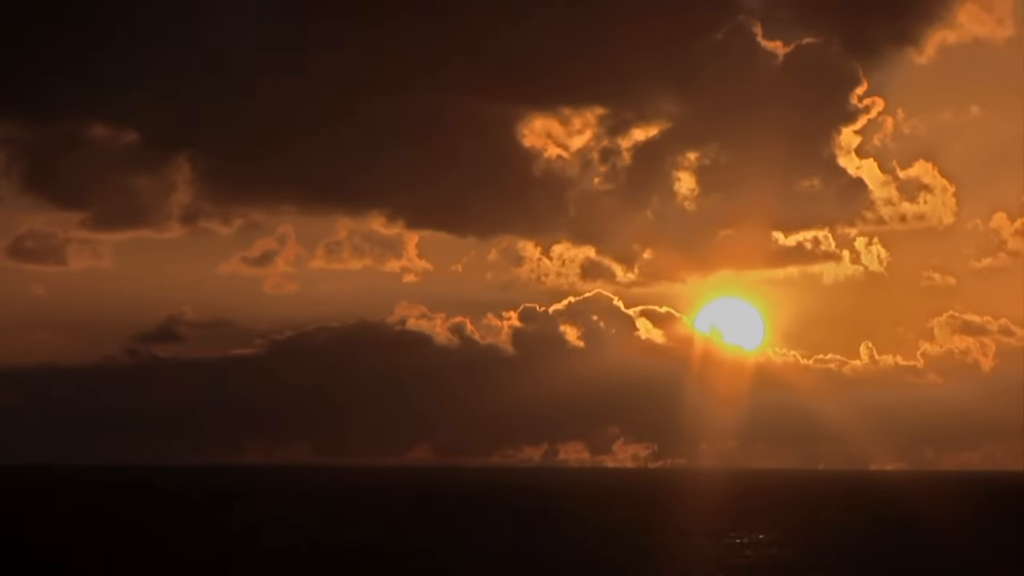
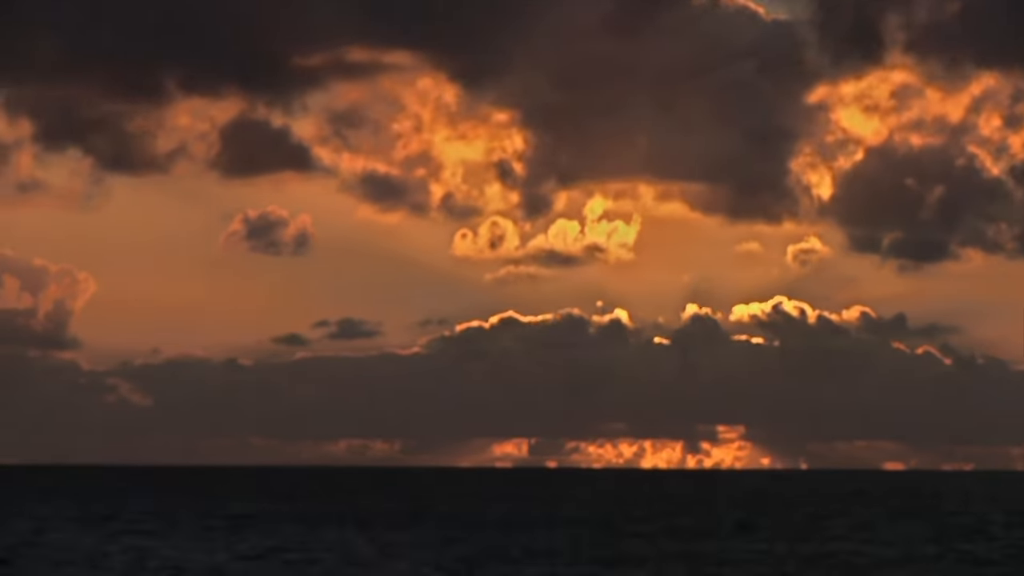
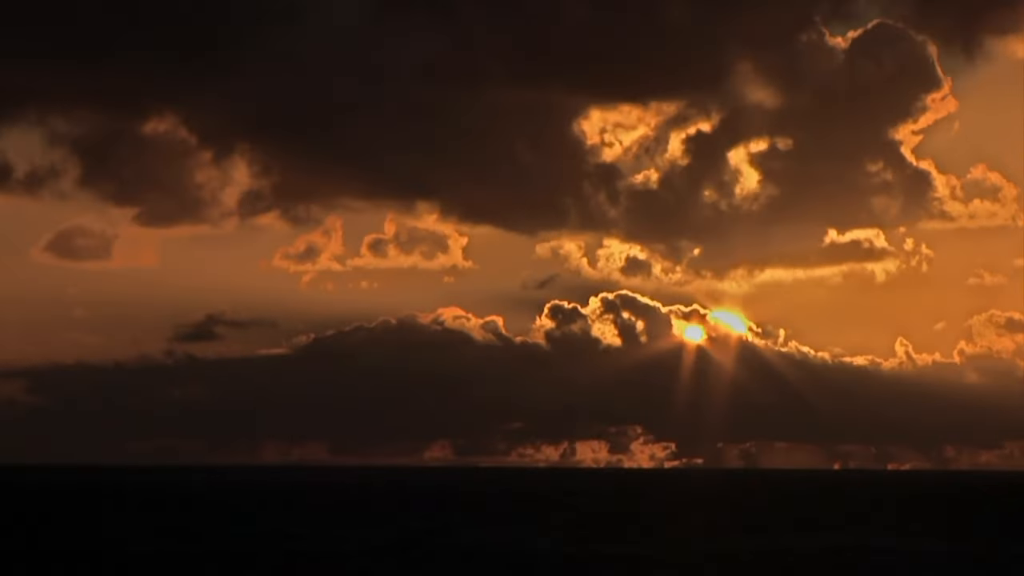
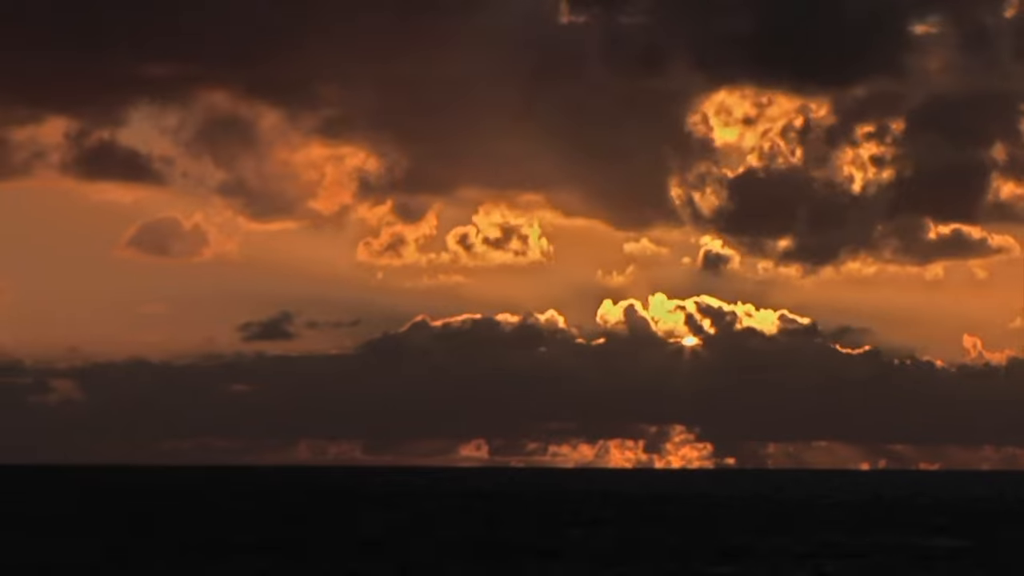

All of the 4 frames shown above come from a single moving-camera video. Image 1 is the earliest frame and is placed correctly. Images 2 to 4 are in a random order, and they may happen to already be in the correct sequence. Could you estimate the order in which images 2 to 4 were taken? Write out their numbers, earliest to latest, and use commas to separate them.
3, 4, 2
